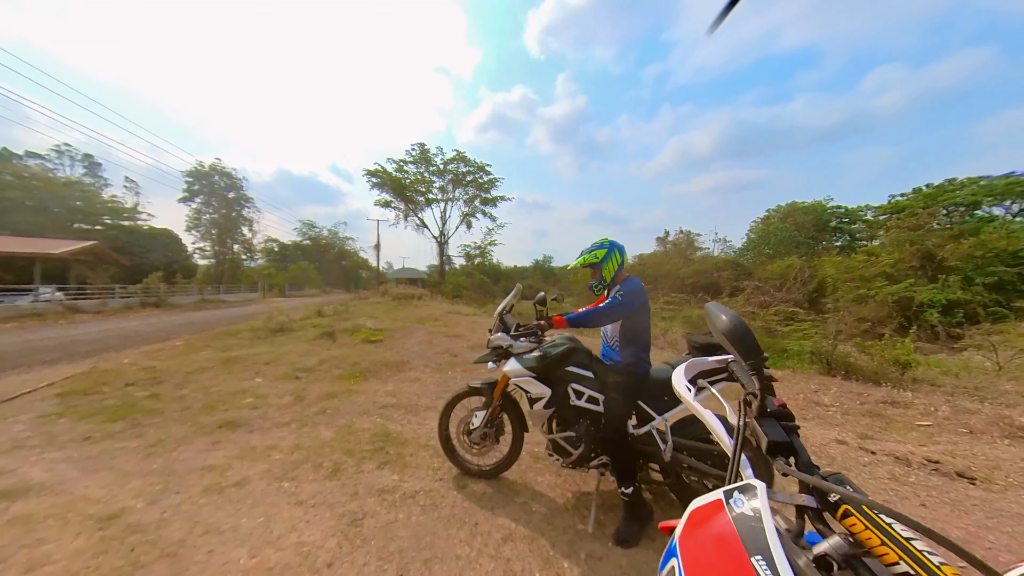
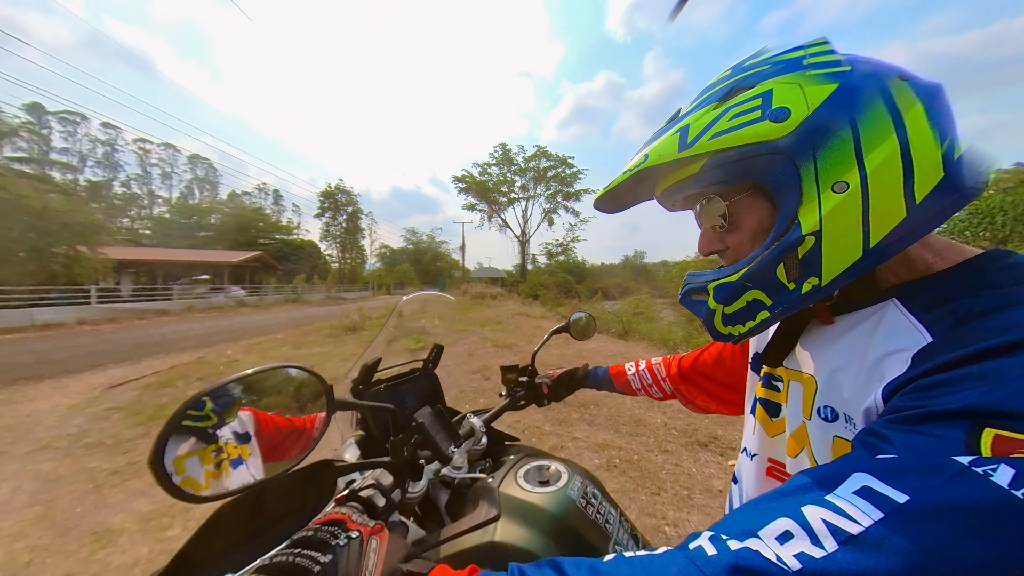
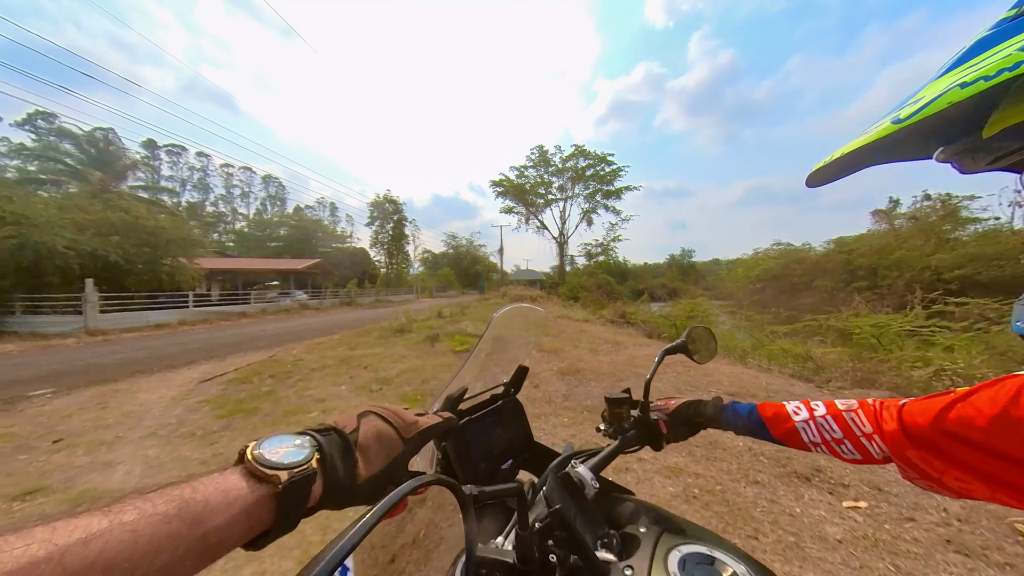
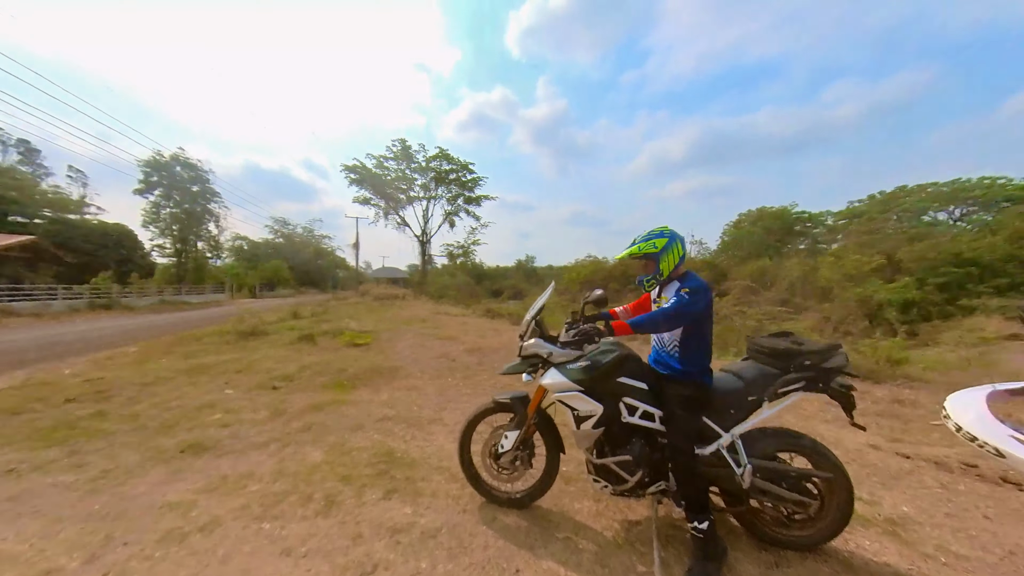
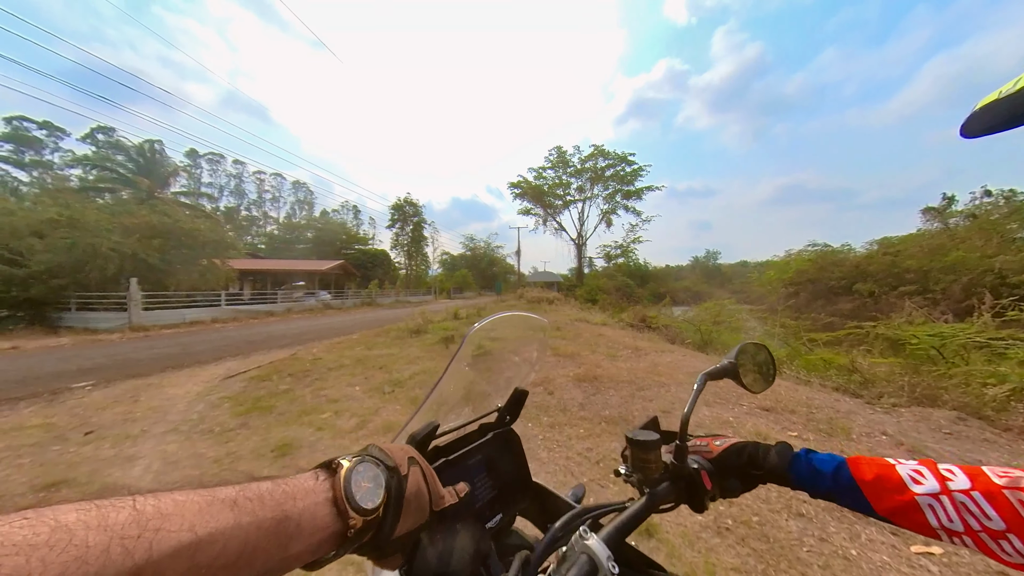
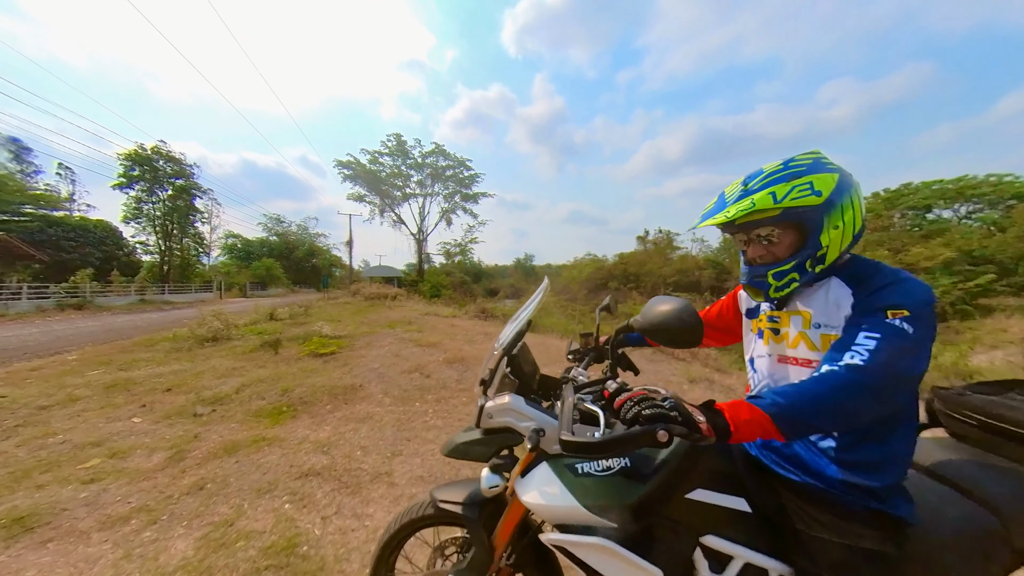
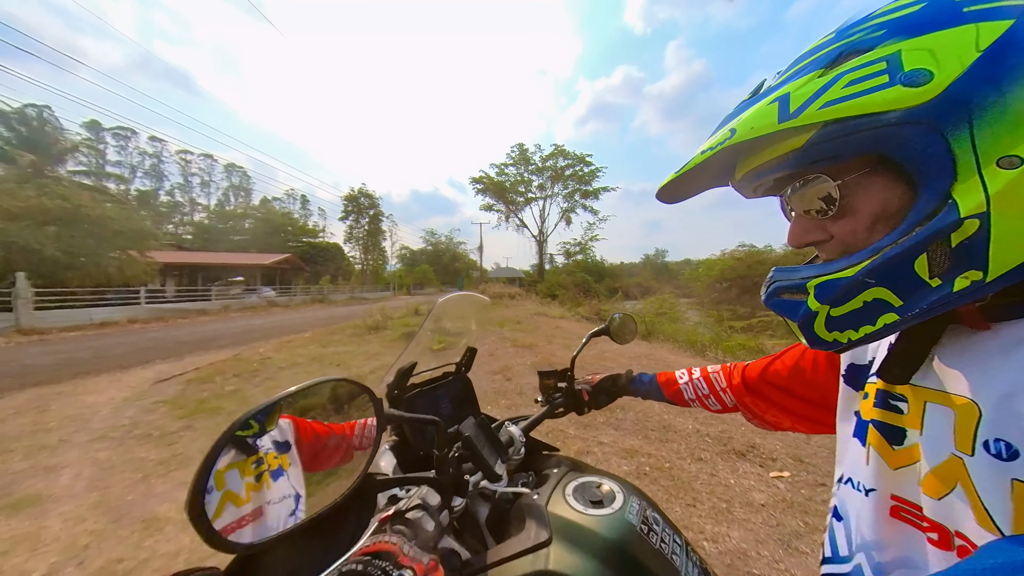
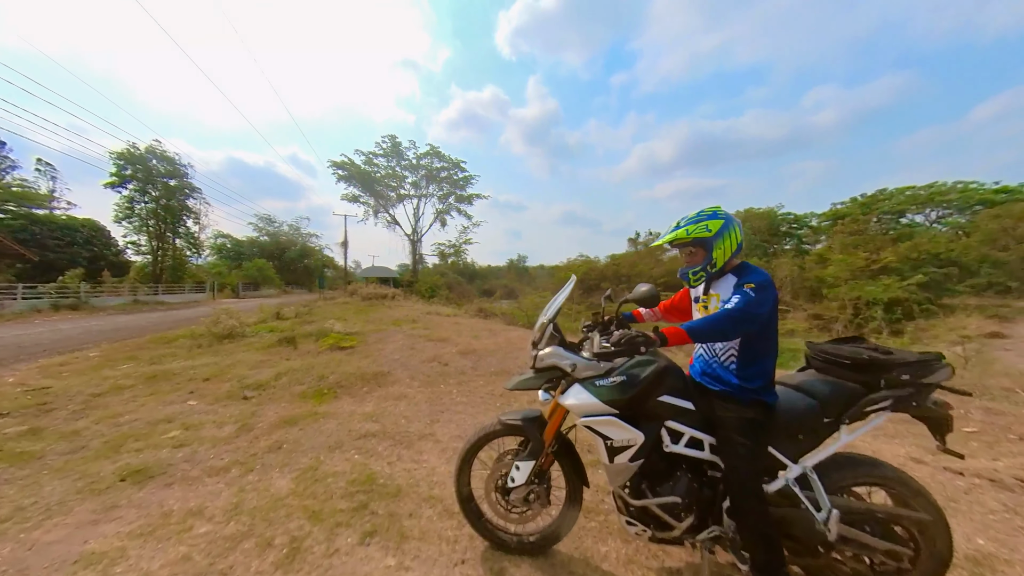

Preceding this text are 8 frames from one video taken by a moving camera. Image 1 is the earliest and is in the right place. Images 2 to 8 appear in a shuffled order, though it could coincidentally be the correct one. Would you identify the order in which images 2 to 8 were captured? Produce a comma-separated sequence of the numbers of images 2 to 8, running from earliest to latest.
4, 8, 6, 2, 7, 3, 5
